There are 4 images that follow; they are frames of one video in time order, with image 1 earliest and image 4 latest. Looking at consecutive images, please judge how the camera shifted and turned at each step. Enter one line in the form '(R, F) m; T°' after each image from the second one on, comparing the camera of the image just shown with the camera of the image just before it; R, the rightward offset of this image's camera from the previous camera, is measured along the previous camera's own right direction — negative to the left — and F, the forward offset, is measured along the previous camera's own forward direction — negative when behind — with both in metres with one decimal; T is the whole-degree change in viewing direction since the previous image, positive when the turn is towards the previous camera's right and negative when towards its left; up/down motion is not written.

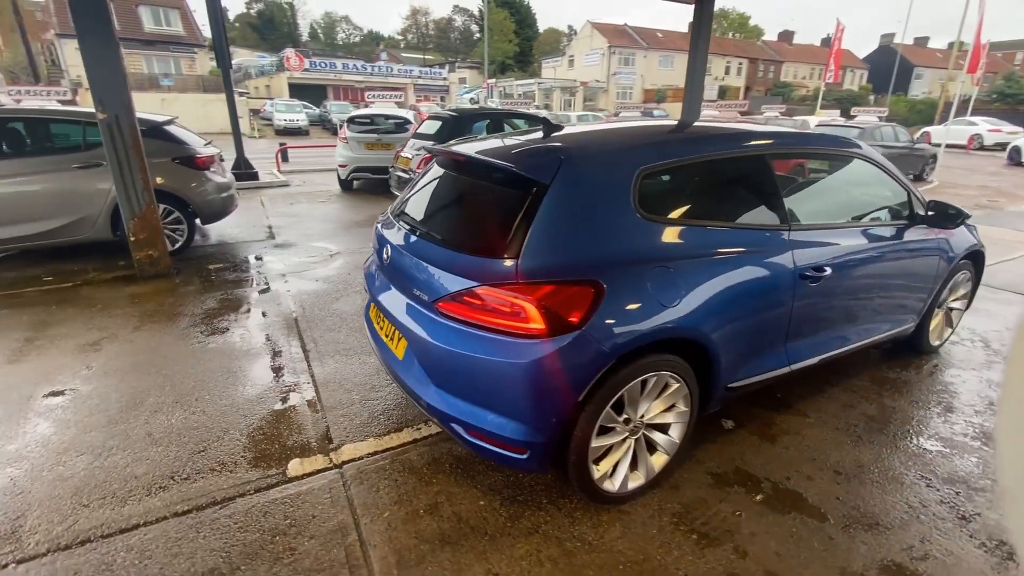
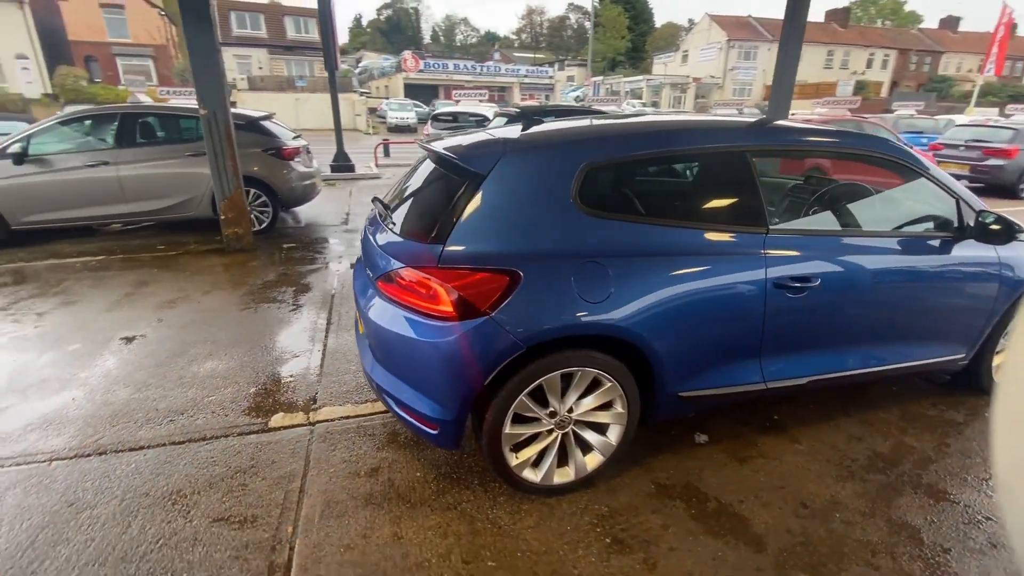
(+0.7, 0.0) m; -12°
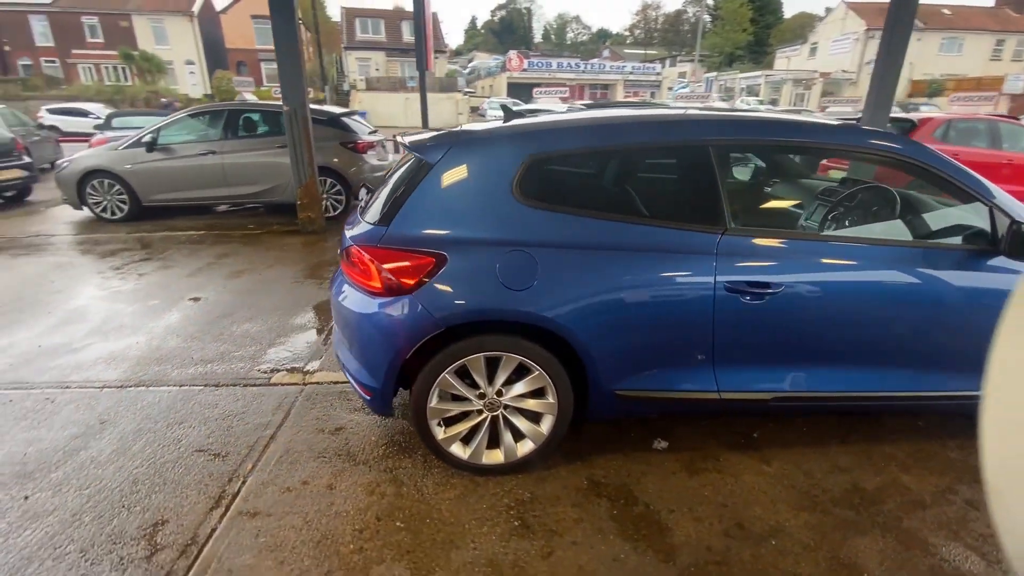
(+0.7, 0.0) m; -11°
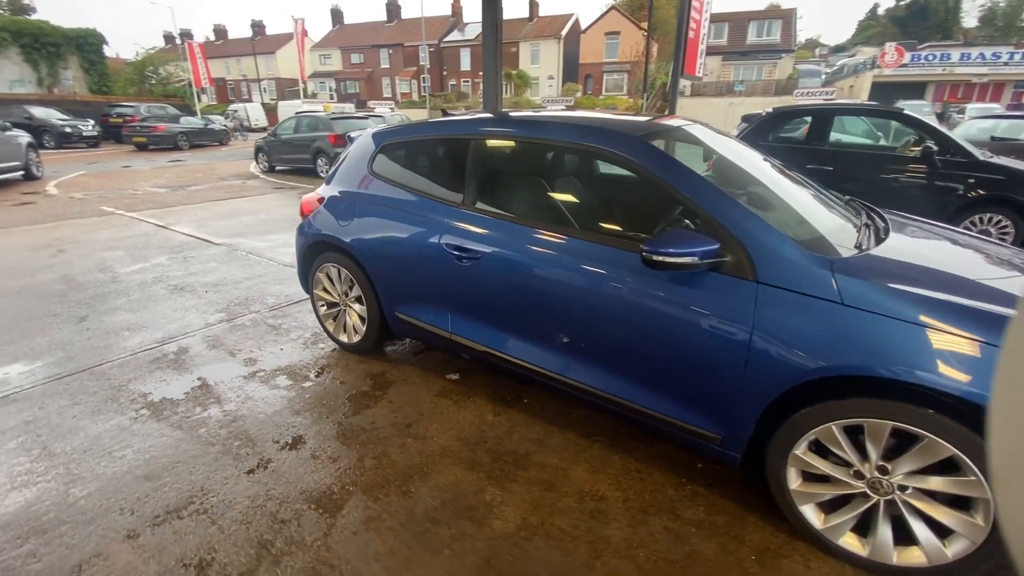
(+3.0, +0.2) m; -36°
